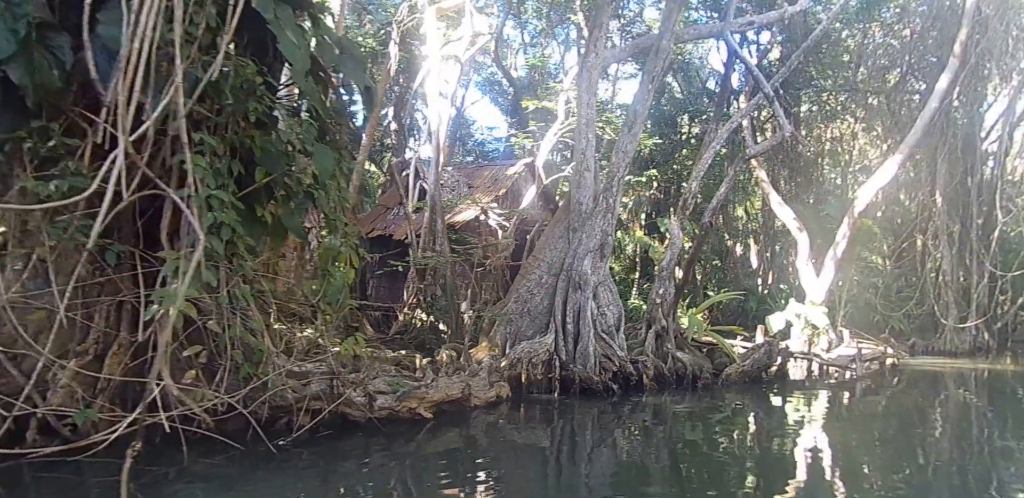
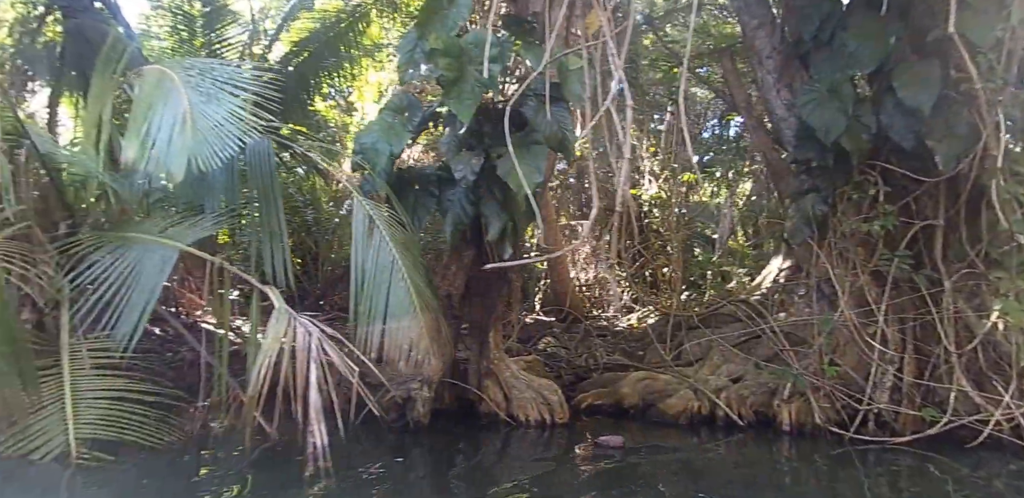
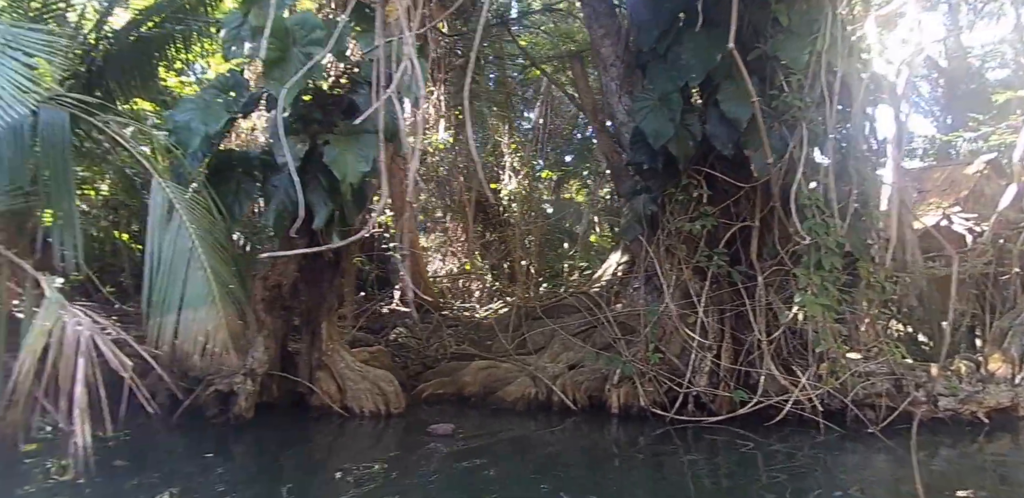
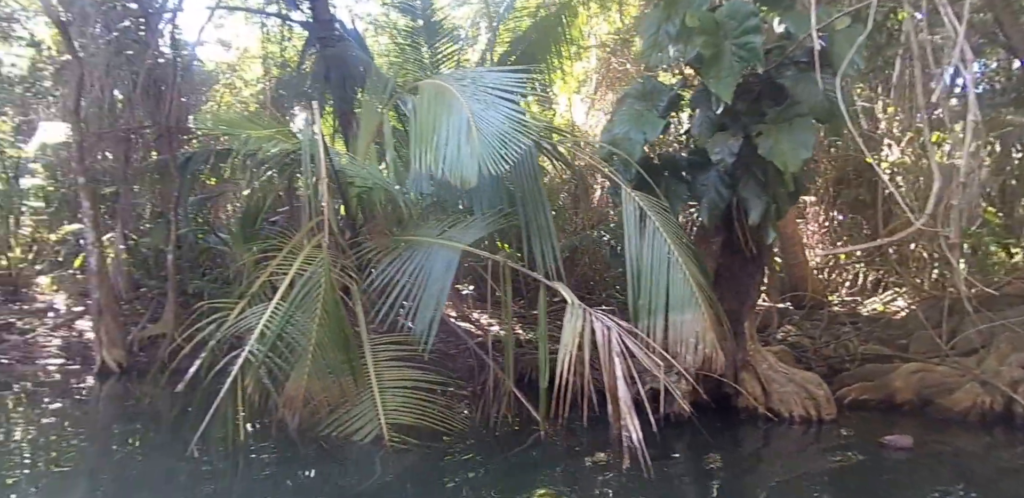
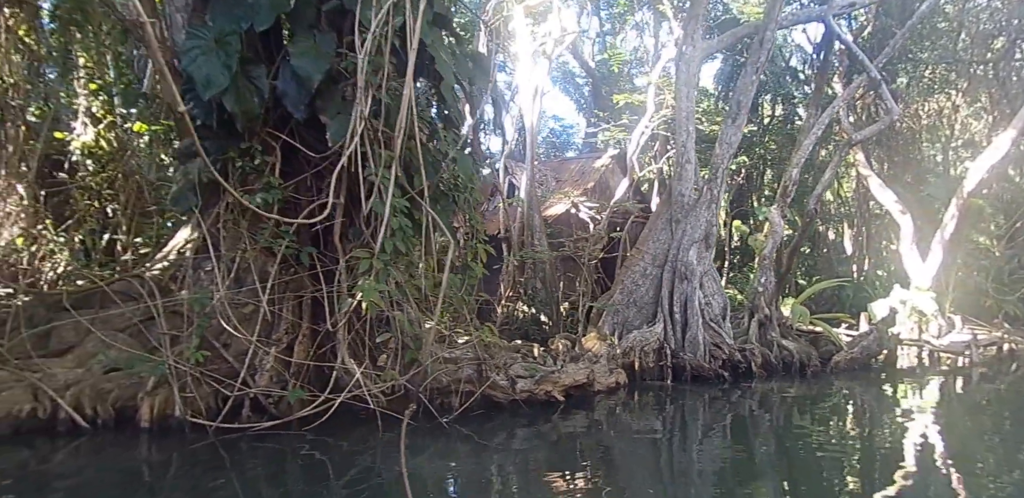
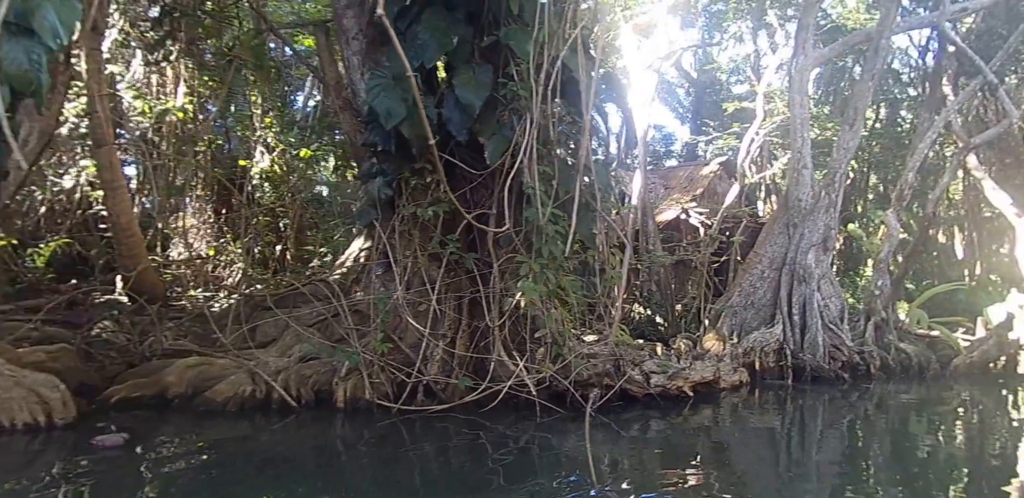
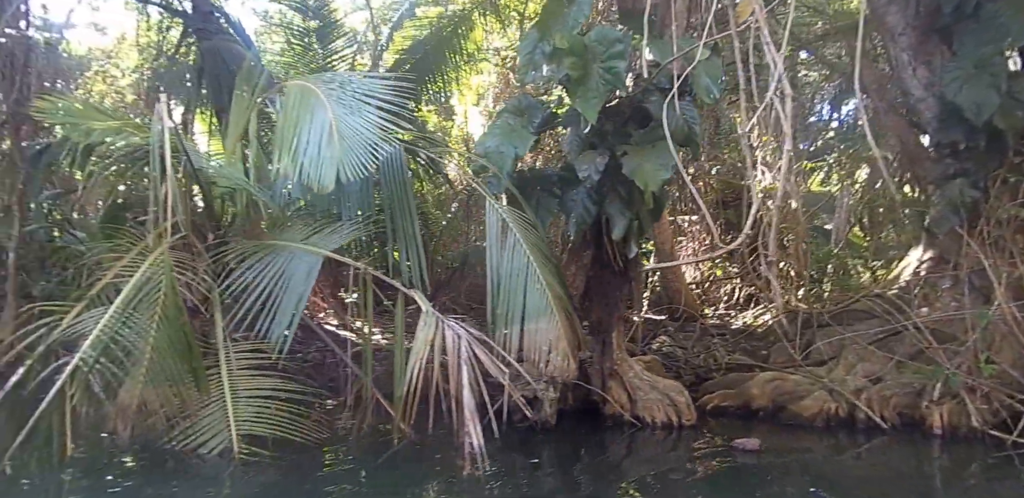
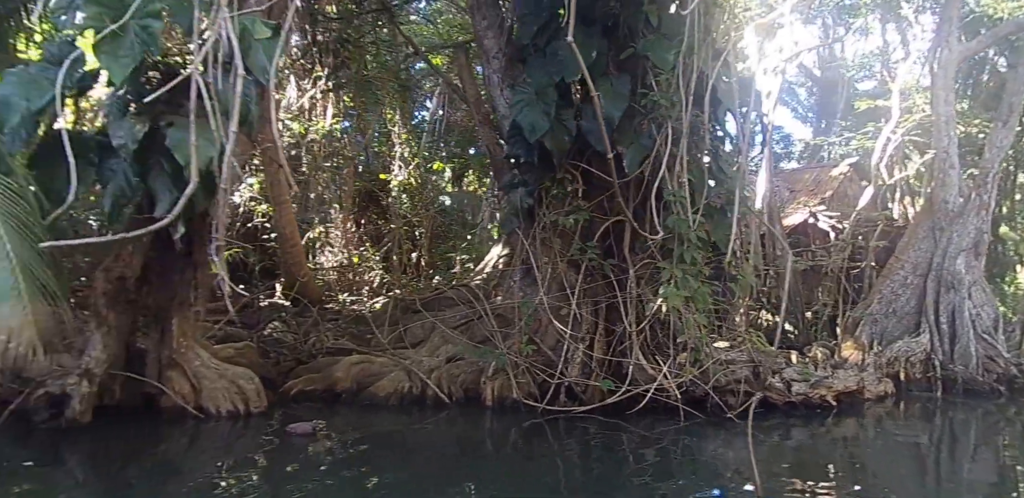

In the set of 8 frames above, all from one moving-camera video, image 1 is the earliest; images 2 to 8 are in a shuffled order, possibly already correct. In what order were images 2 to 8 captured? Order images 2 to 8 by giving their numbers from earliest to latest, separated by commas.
5, 6, 8, 3, 2, 7, 4
